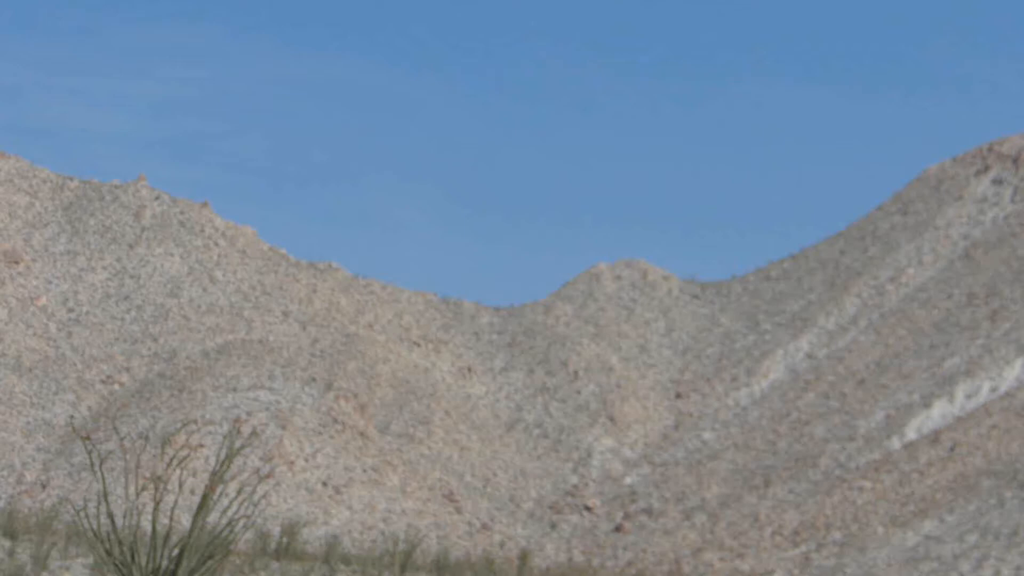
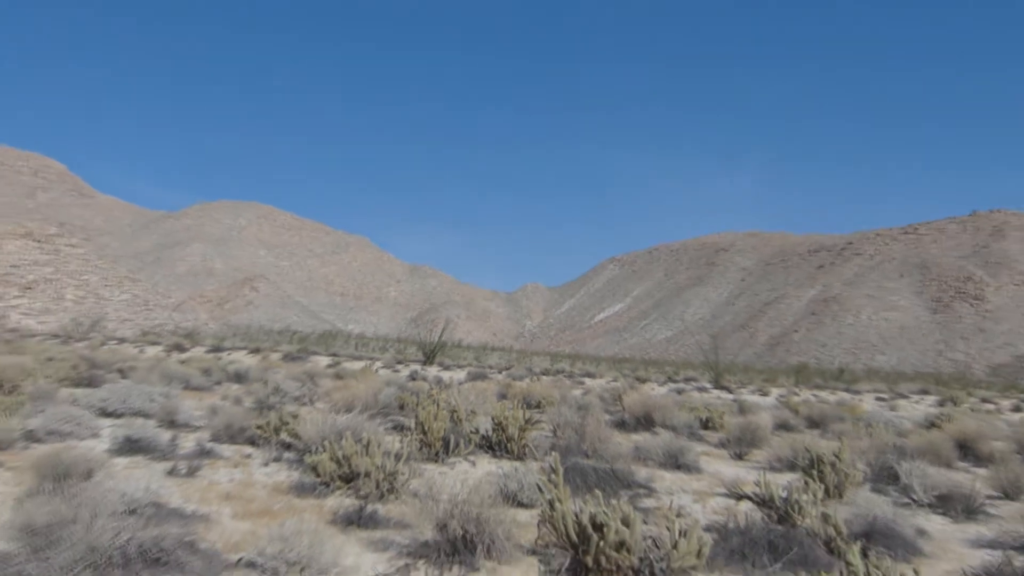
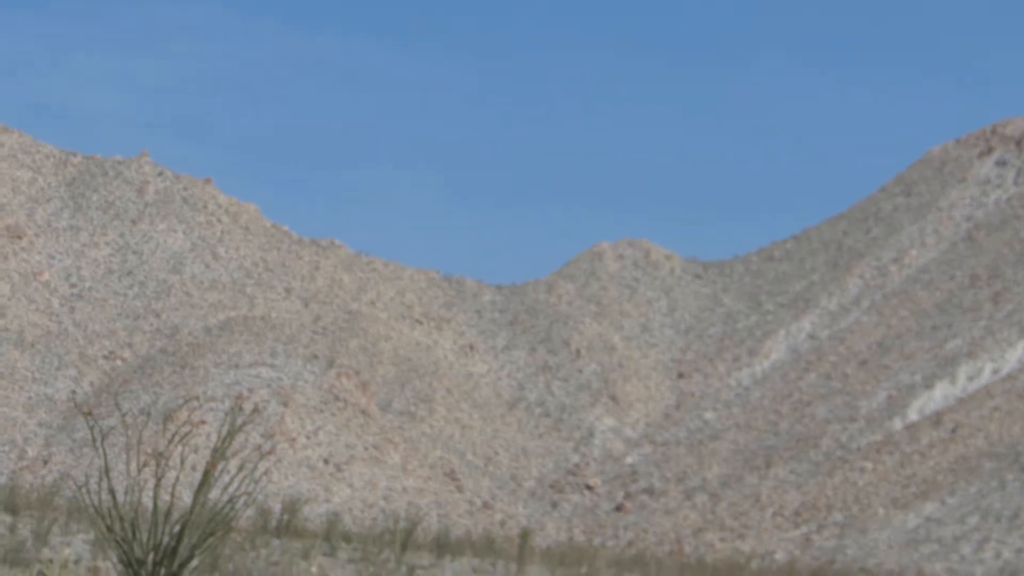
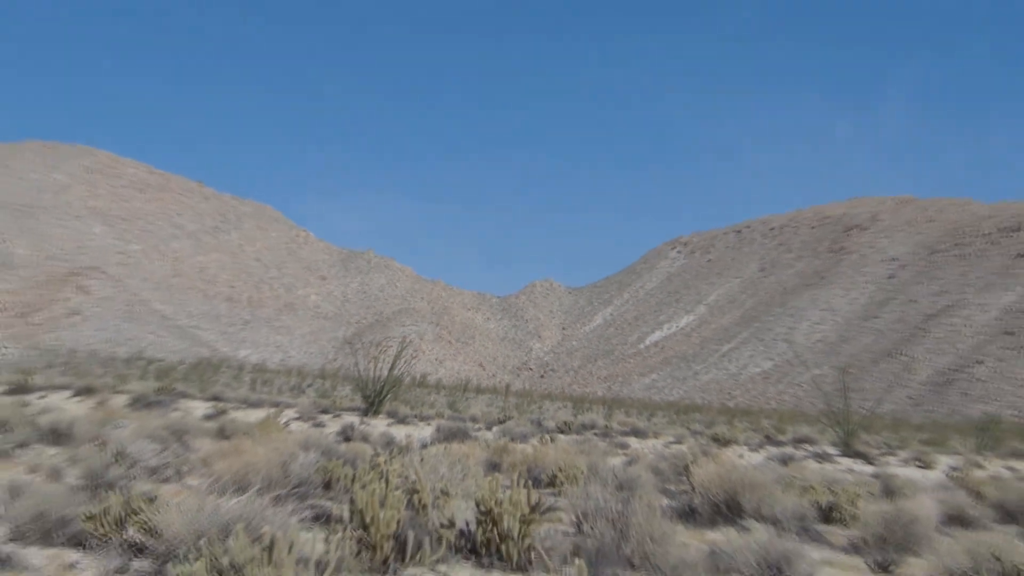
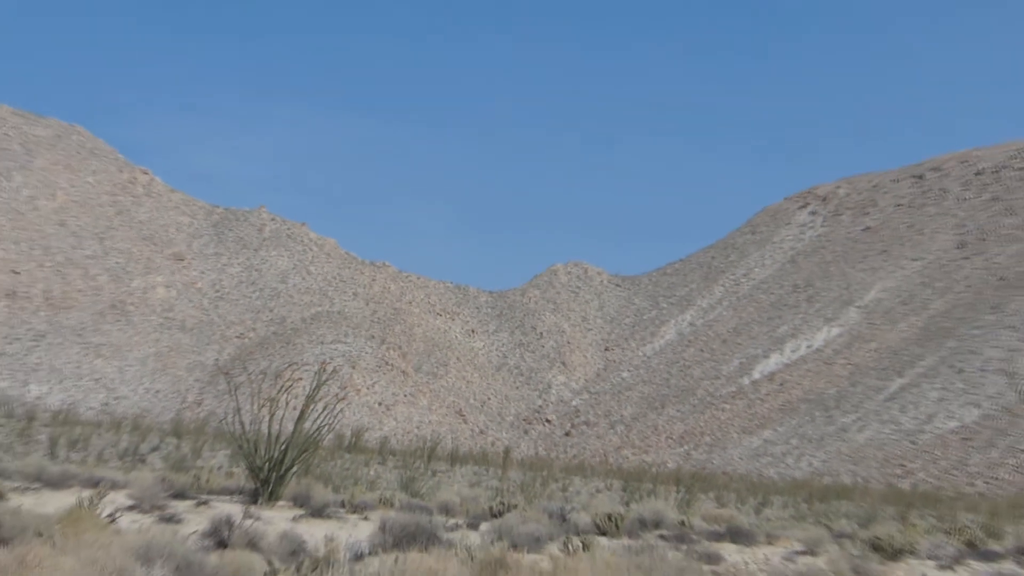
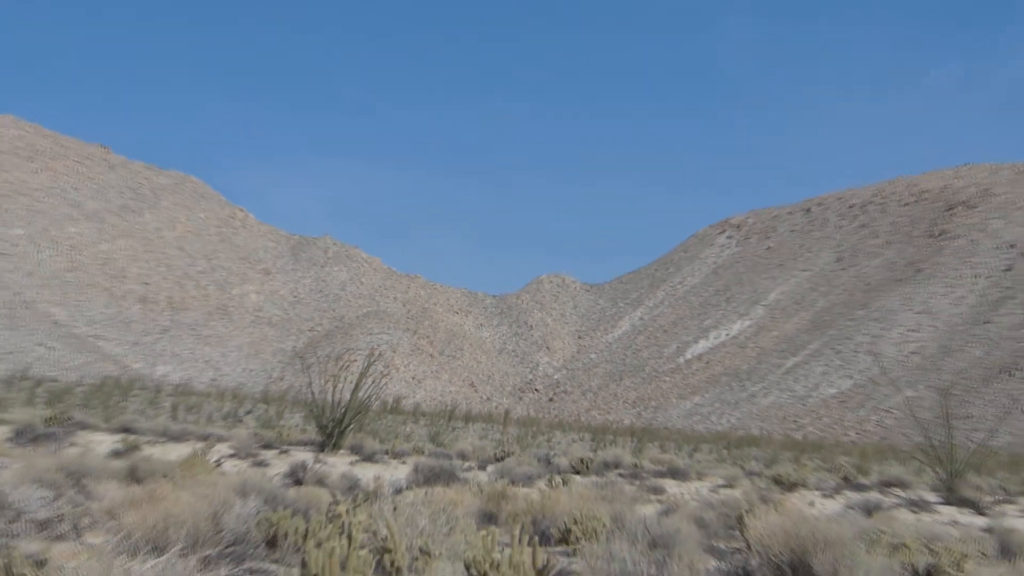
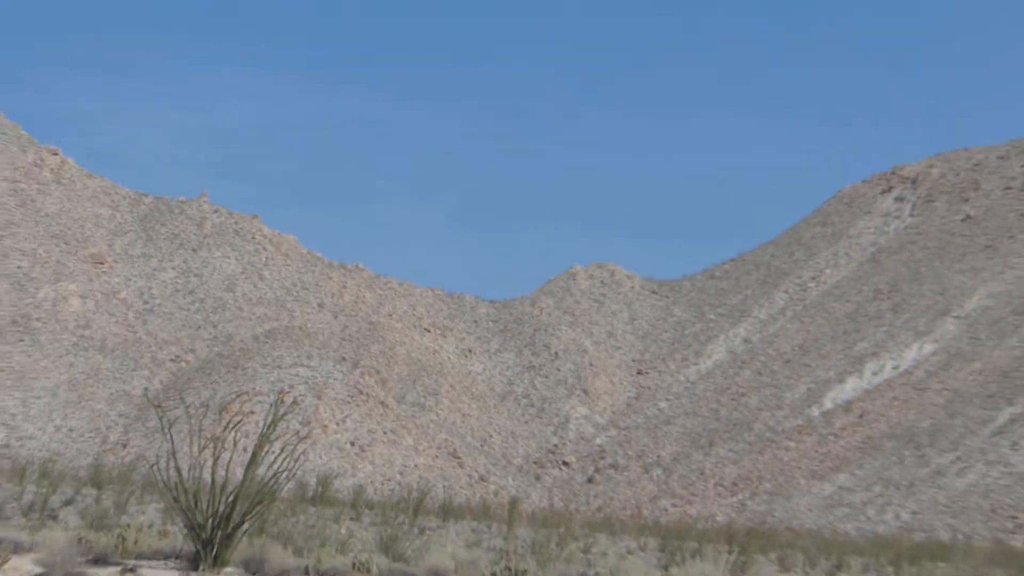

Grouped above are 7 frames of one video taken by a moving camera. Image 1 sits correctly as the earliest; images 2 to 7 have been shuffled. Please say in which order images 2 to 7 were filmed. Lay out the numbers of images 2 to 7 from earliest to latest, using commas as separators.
3, 7, 5, 6, 4, 2
